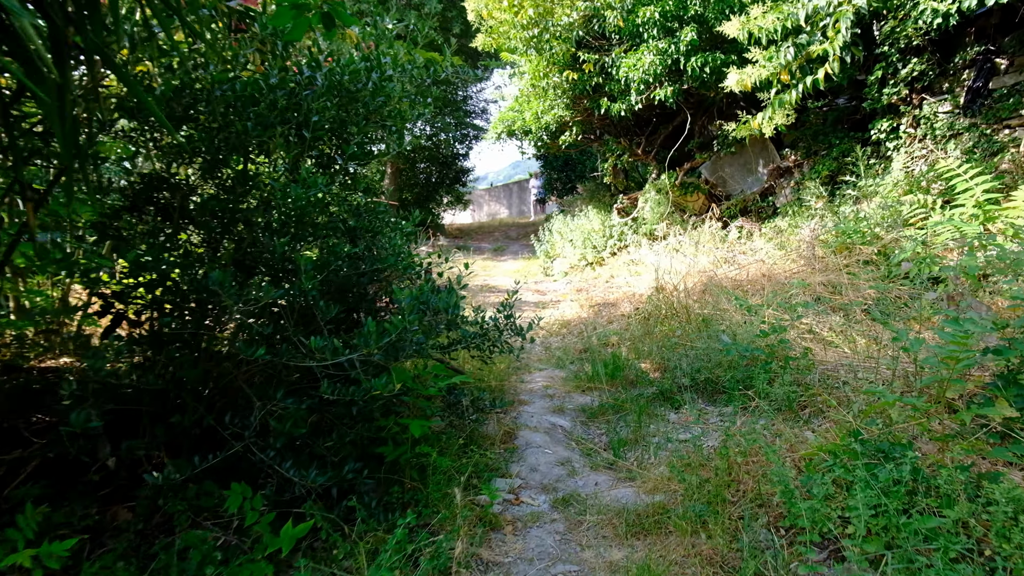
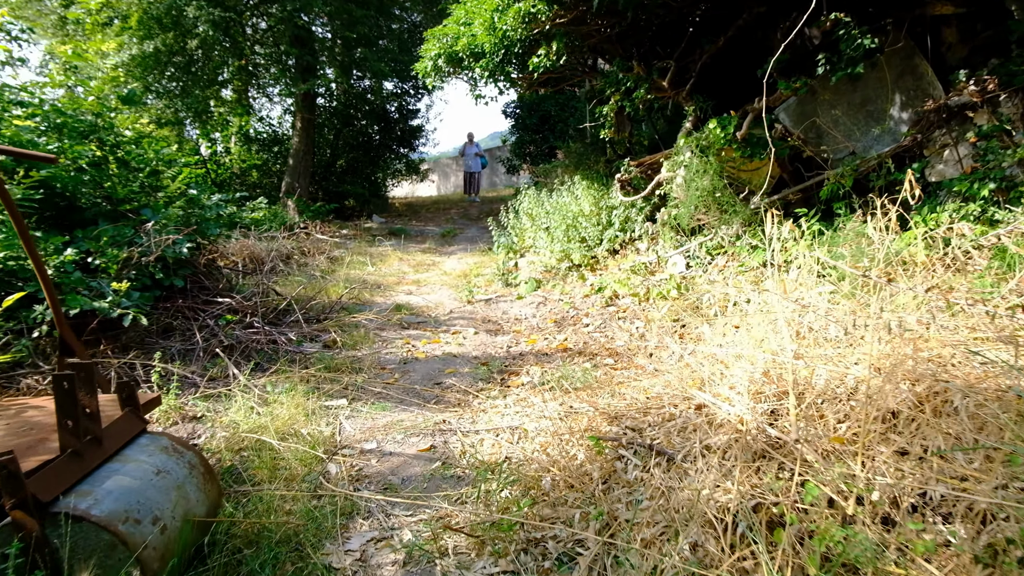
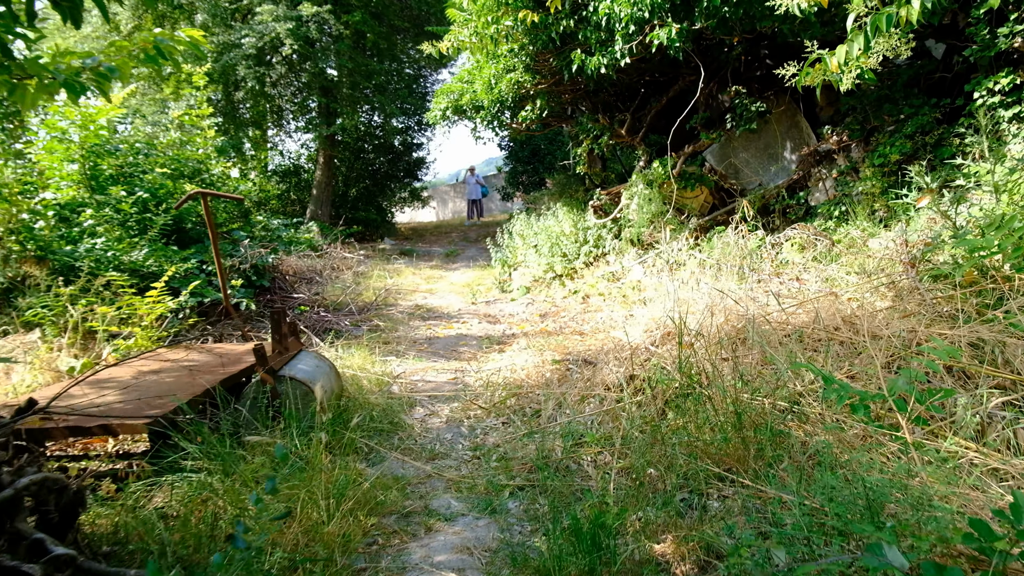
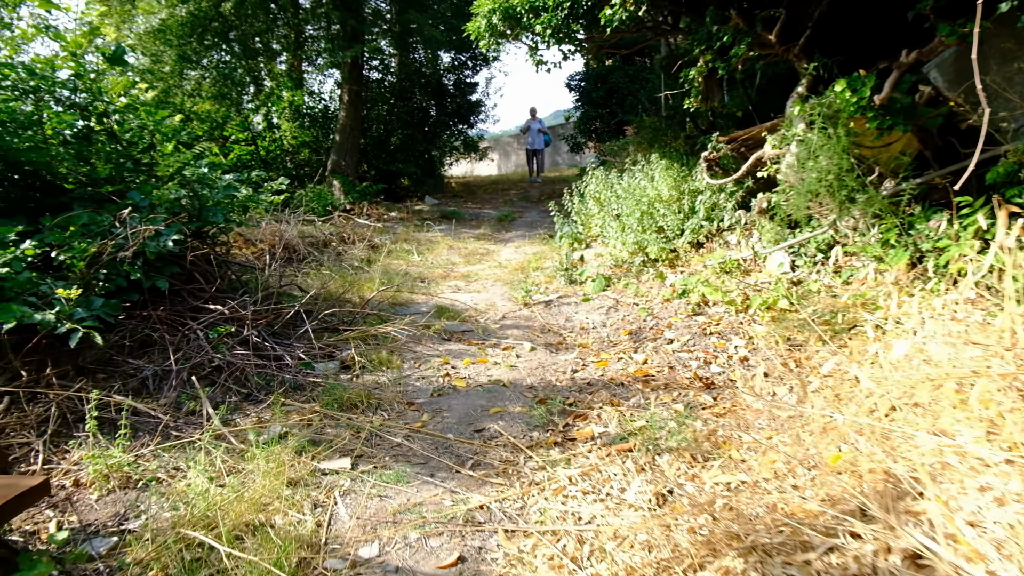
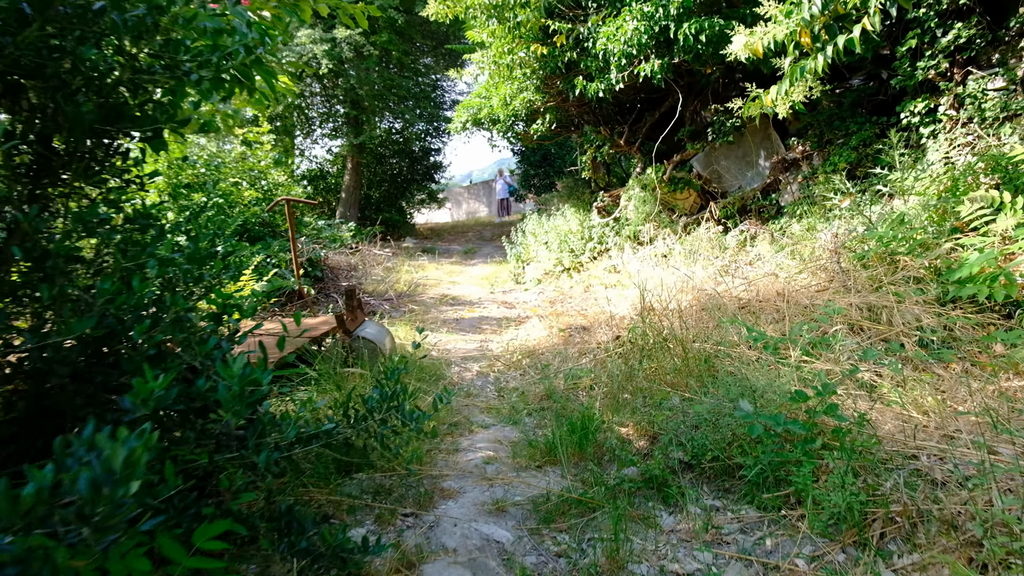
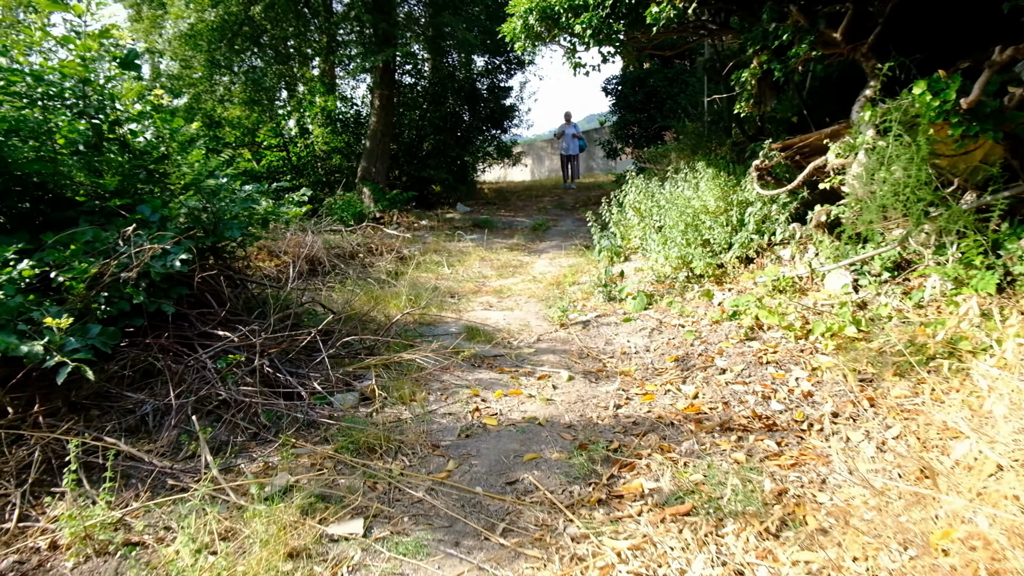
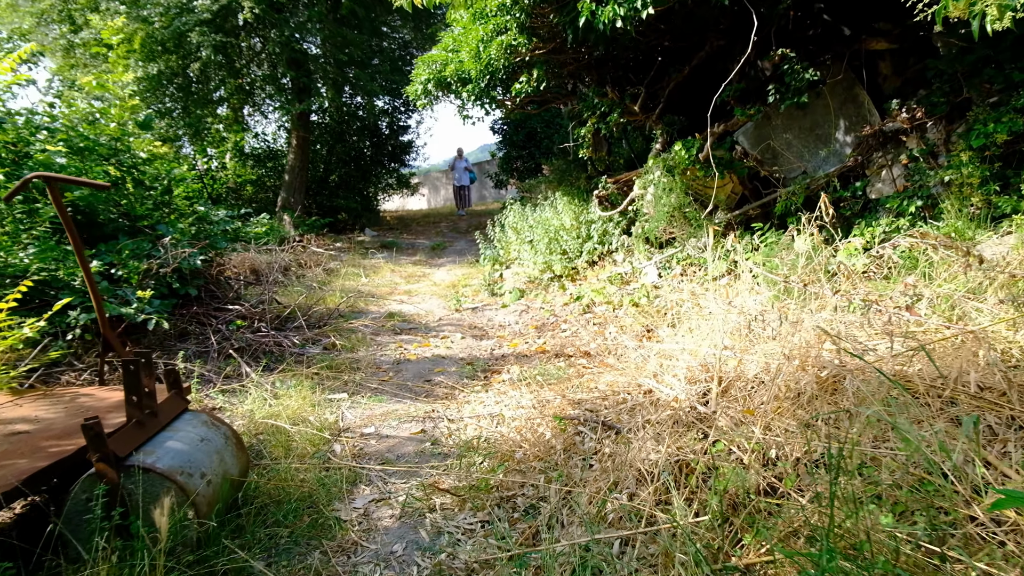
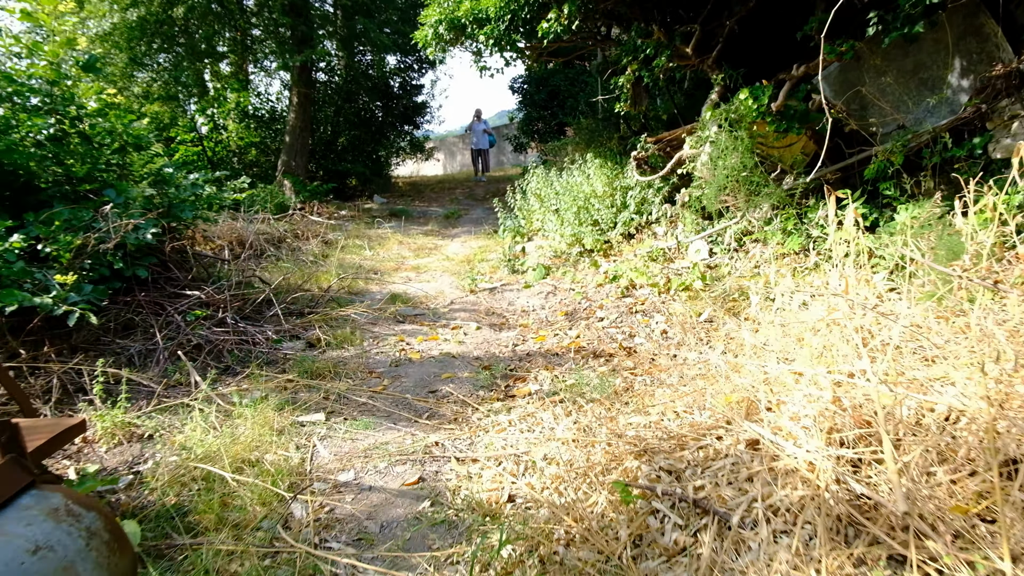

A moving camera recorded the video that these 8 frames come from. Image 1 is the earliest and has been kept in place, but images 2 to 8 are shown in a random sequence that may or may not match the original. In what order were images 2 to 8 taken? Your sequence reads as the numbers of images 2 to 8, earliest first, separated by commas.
5, 3, 7, 2, 8, 4, 6
